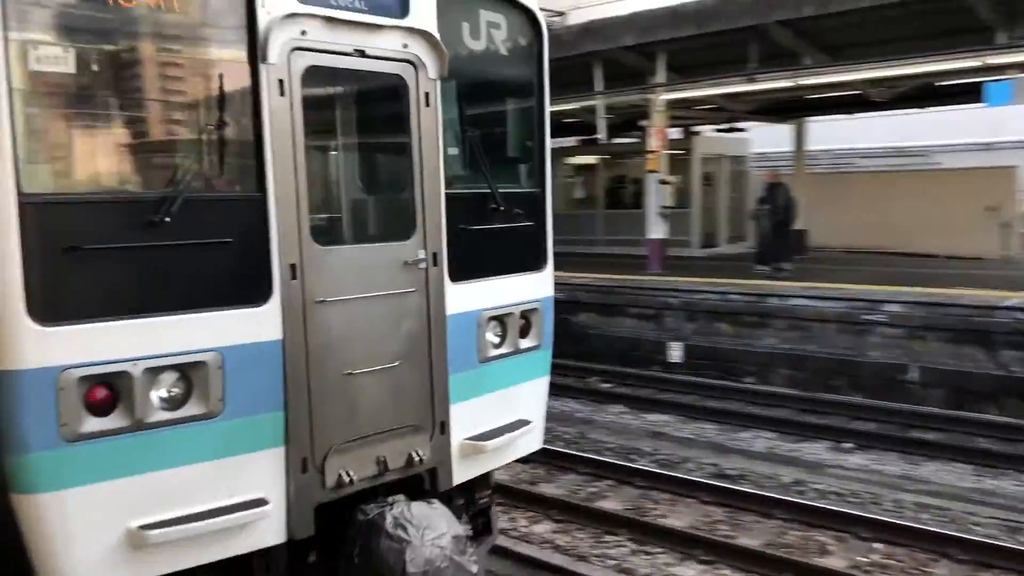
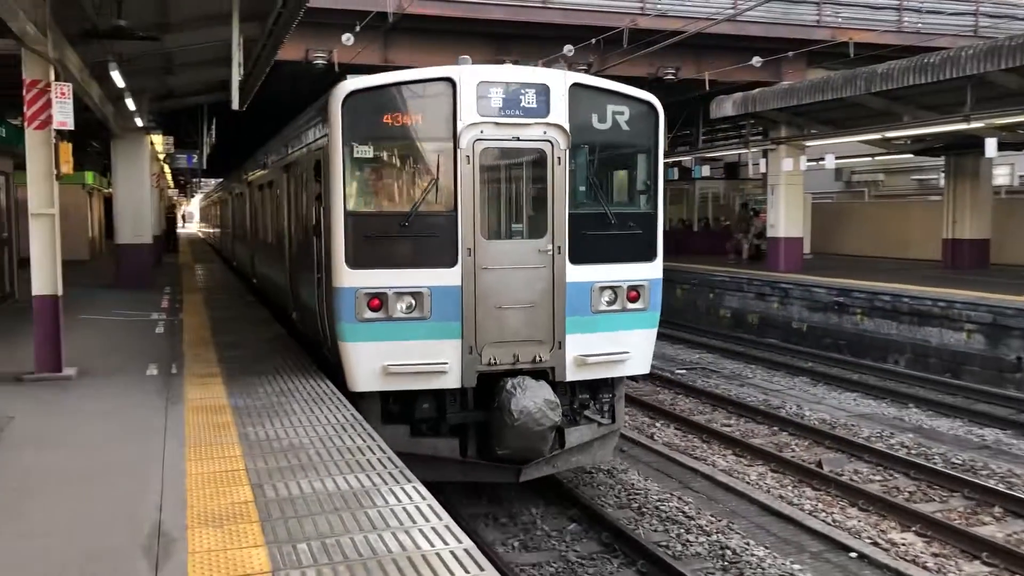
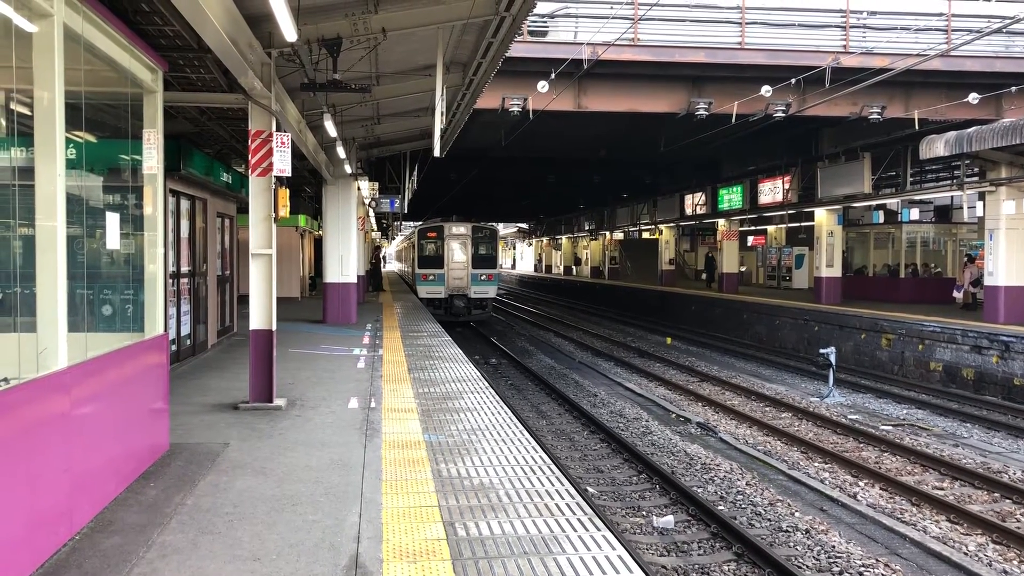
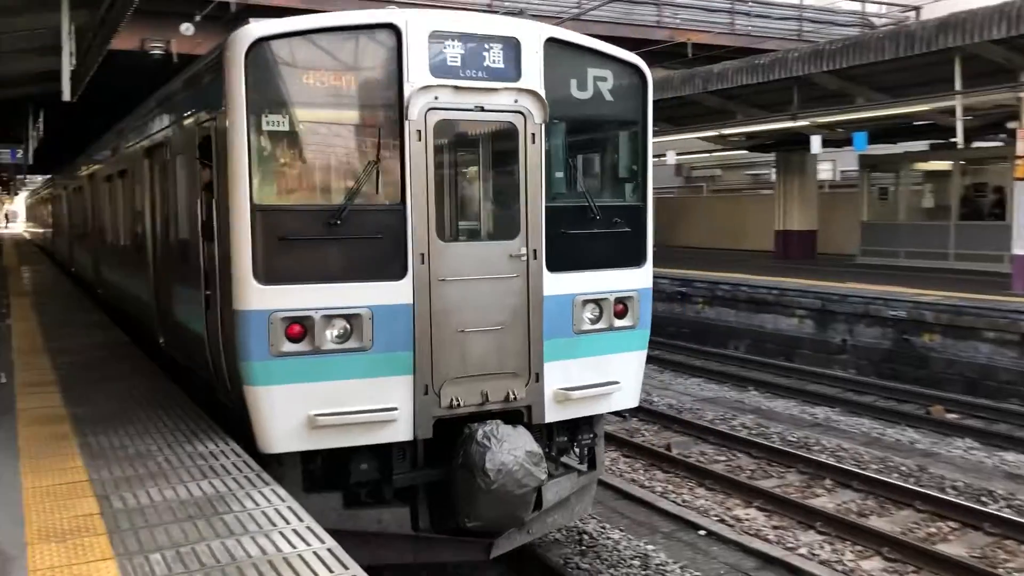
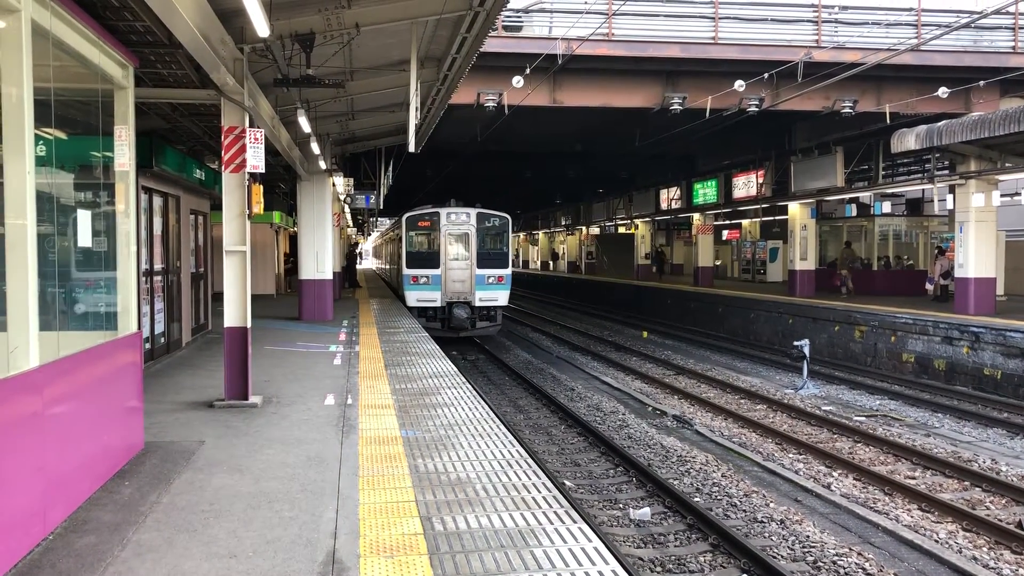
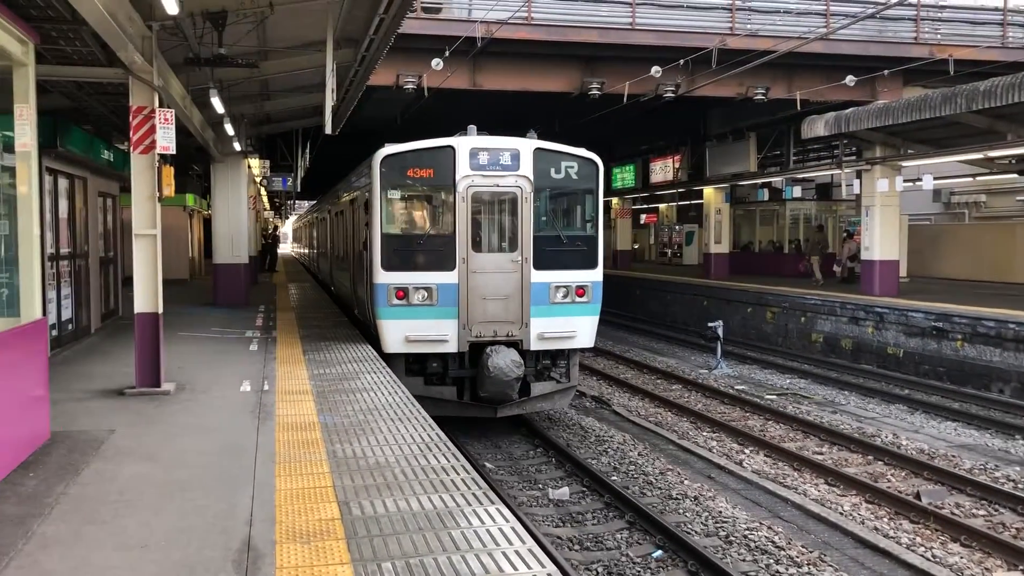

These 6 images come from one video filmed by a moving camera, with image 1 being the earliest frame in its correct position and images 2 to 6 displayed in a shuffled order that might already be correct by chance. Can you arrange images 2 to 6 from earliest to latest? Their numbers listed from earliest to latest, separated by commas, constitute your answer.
4, 2, 6, 5, 3
